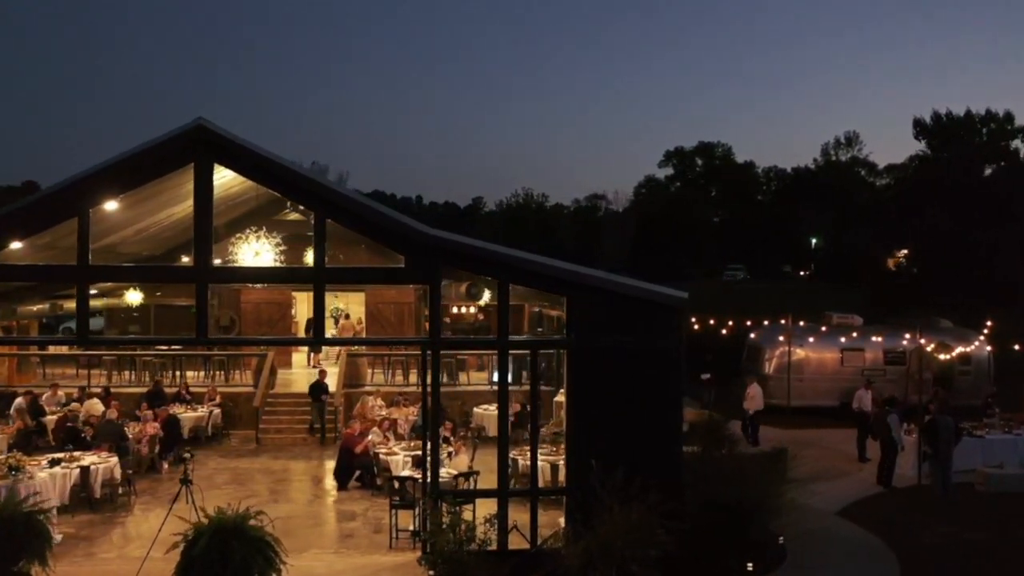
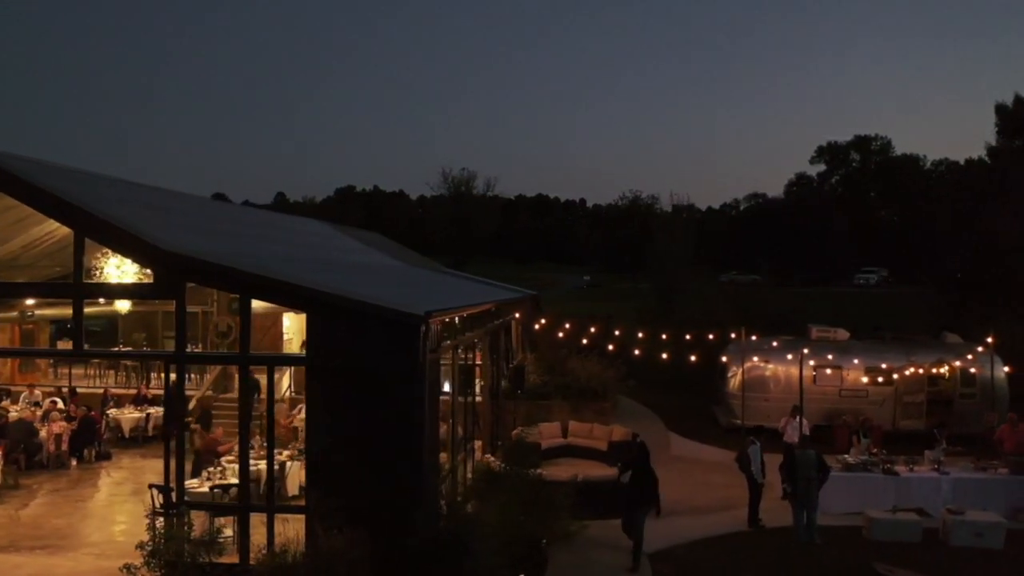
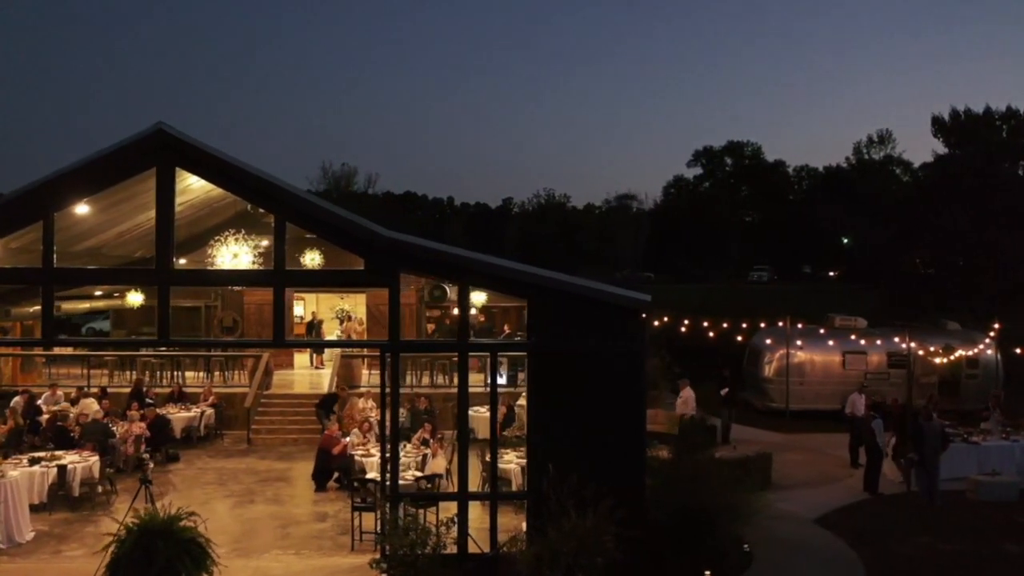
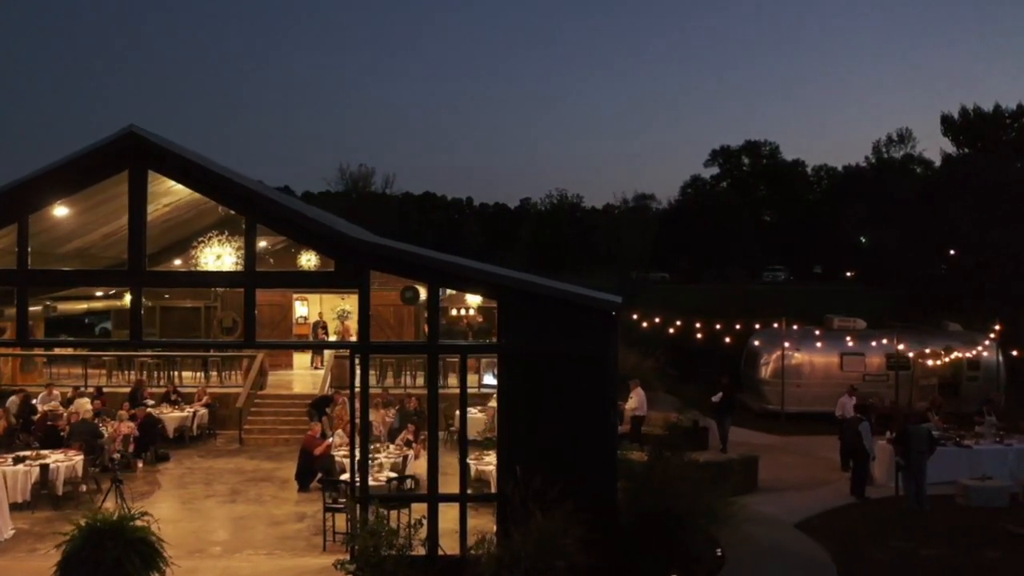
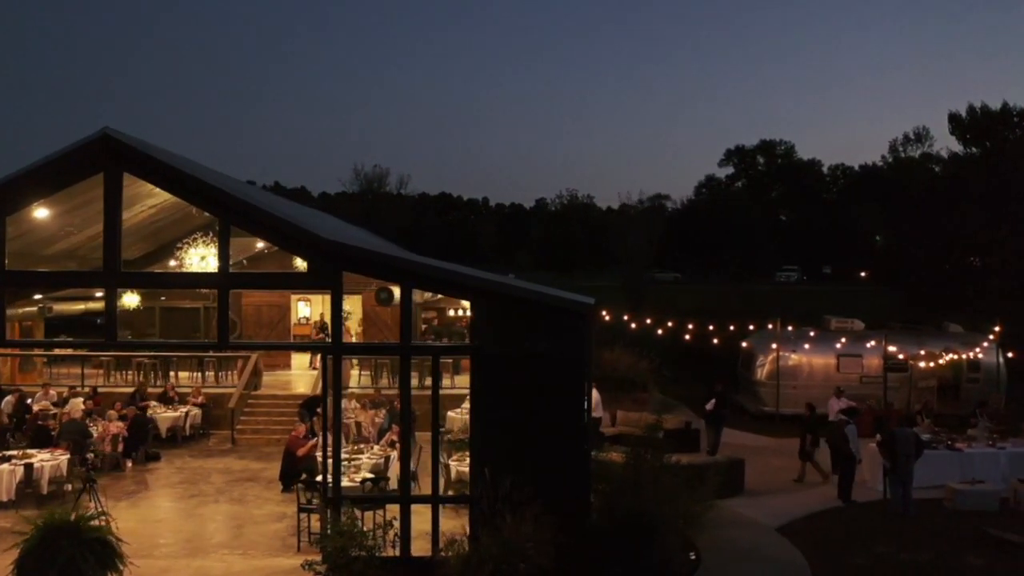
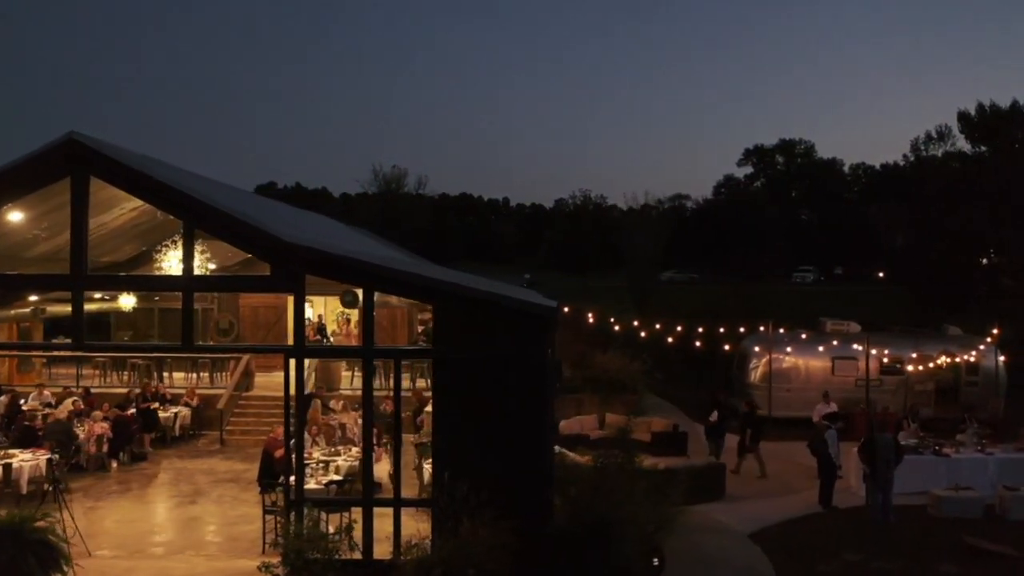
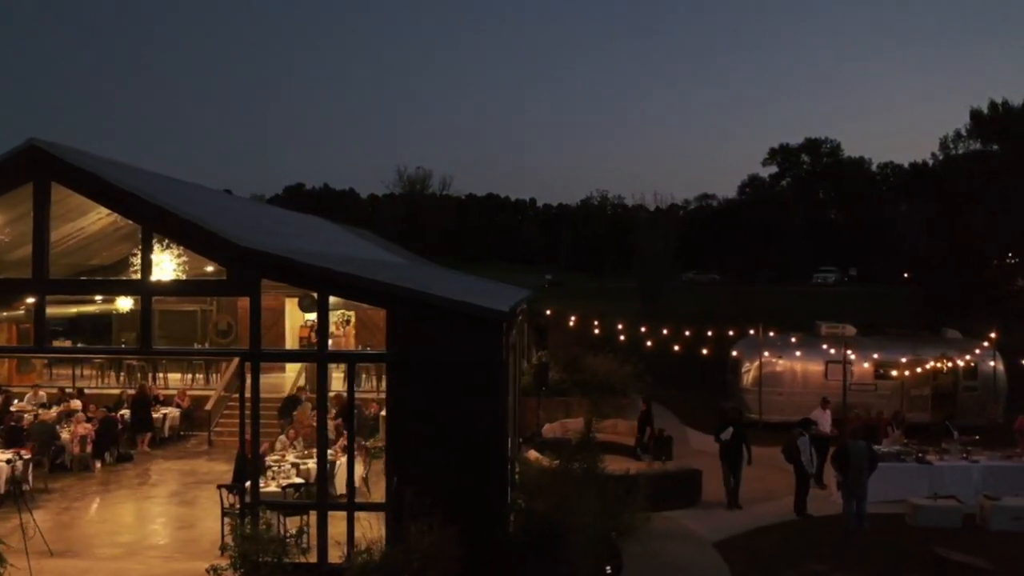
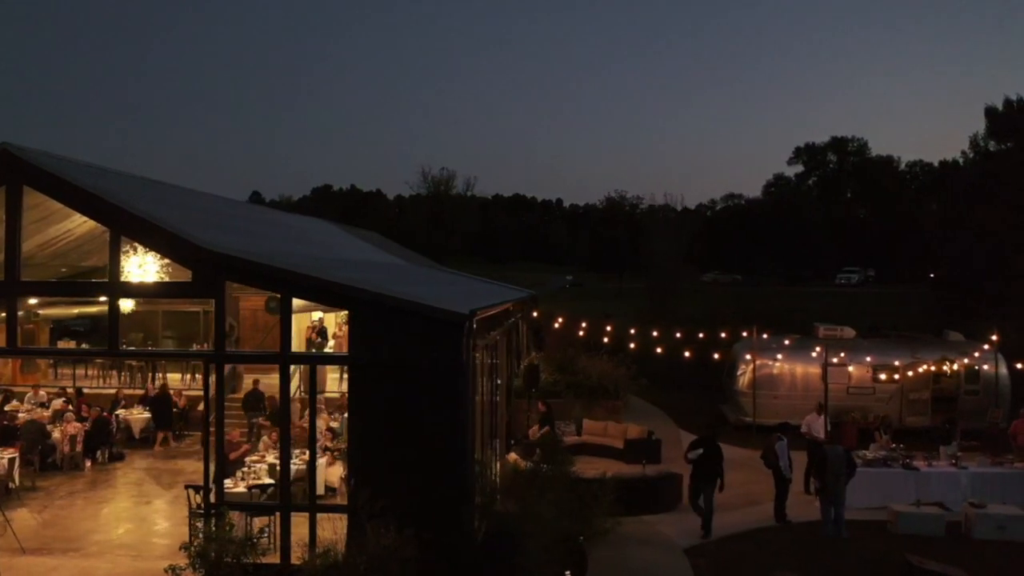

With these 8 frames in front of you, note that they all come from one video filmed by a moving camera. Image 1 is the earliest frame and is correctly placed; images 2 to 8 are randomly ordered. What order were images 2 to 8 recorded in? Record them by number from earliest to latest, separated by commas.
3, 4, 5, 6, 7, 8, 2
